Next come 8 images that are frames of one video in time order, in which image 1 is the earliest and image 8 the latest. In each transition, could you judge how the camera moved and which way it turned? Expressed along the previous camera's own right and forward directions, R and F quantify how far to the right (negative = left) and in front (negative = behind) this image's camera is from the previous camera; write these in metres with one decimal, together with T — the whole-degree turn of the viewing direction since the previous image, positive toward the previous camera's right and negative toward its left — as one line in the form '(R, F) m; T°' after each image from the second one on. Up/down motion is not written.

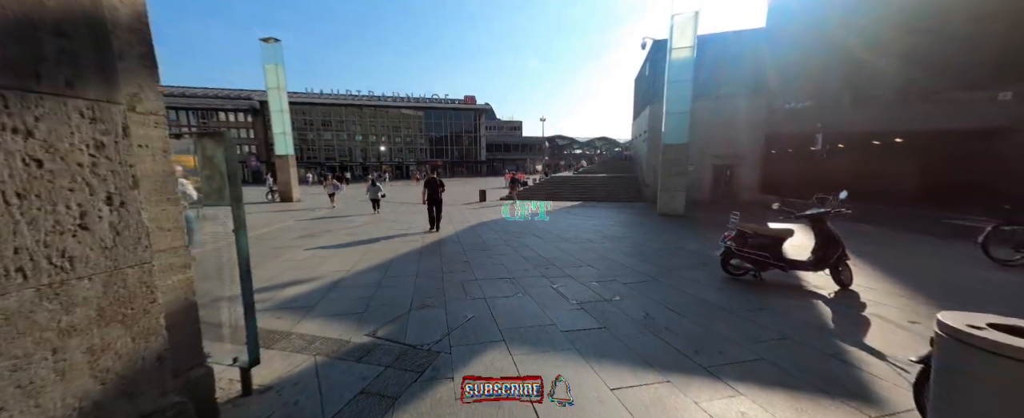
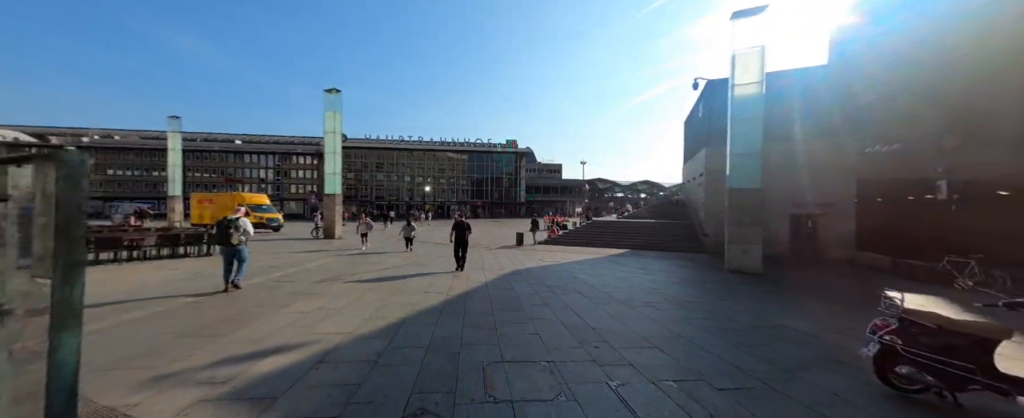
(0.0, +1.0) m; -7°
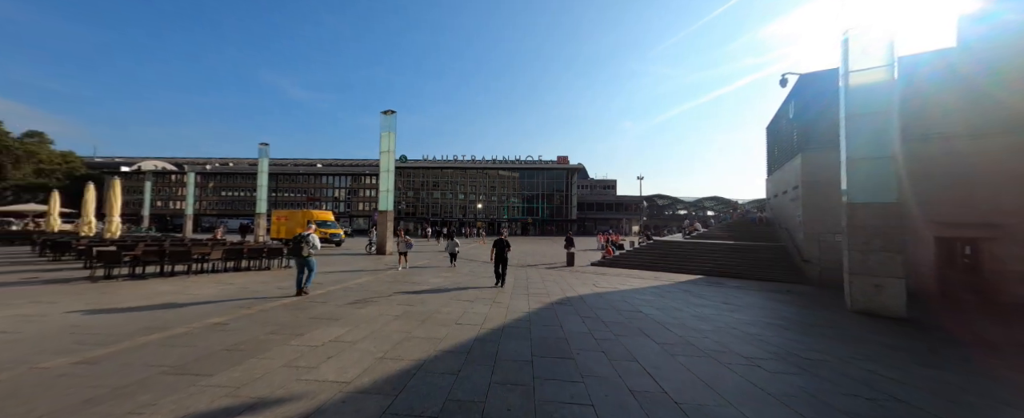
(+0.1, +1.1) m; -9°
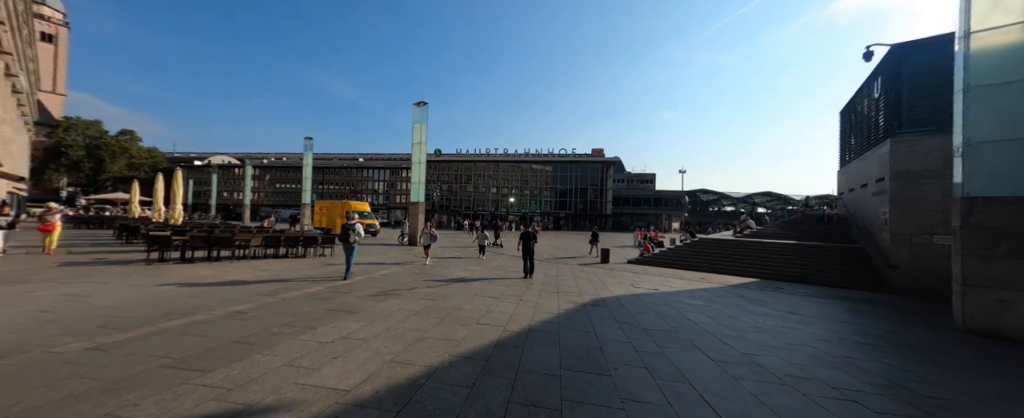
(+0.1, +0.6) m; -6°
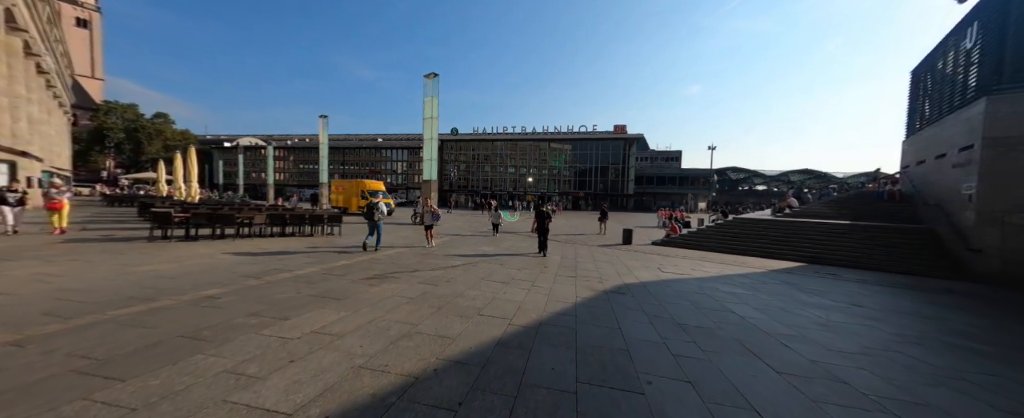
(+0.2, +0.9) m; -3°
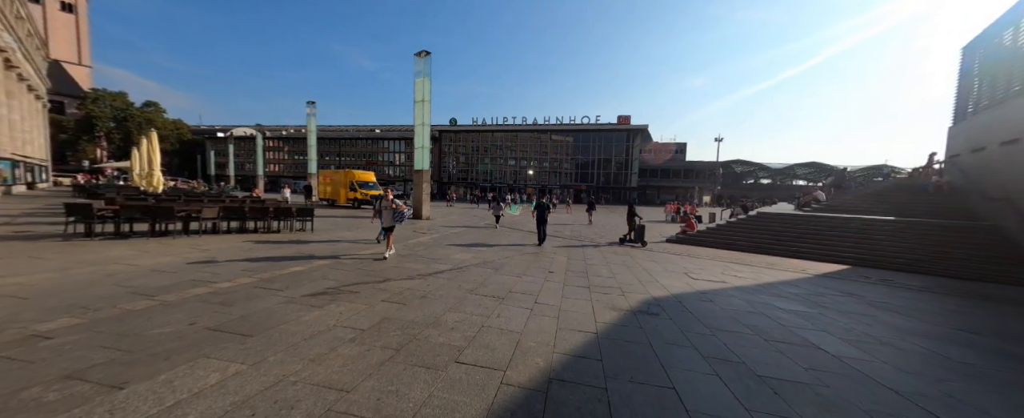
(0.0, +1.6) m; 0°
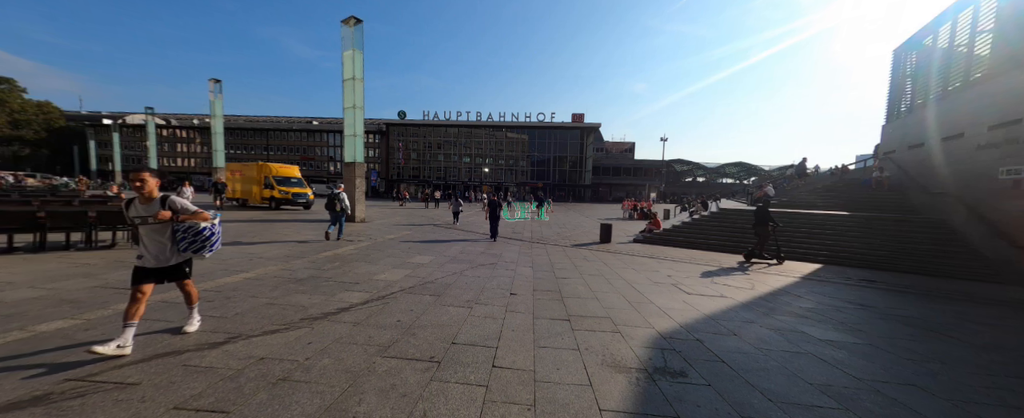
(+0.1, +2.1) m; +8°
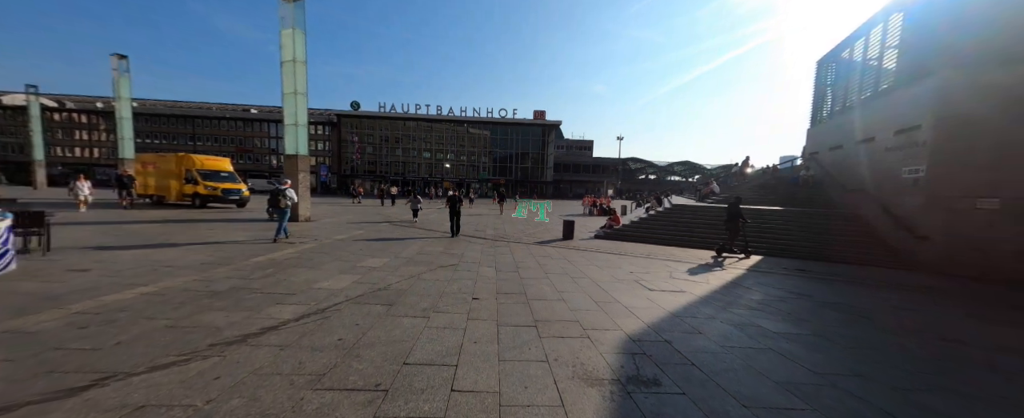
(0.0, +0.4) m; +7°
